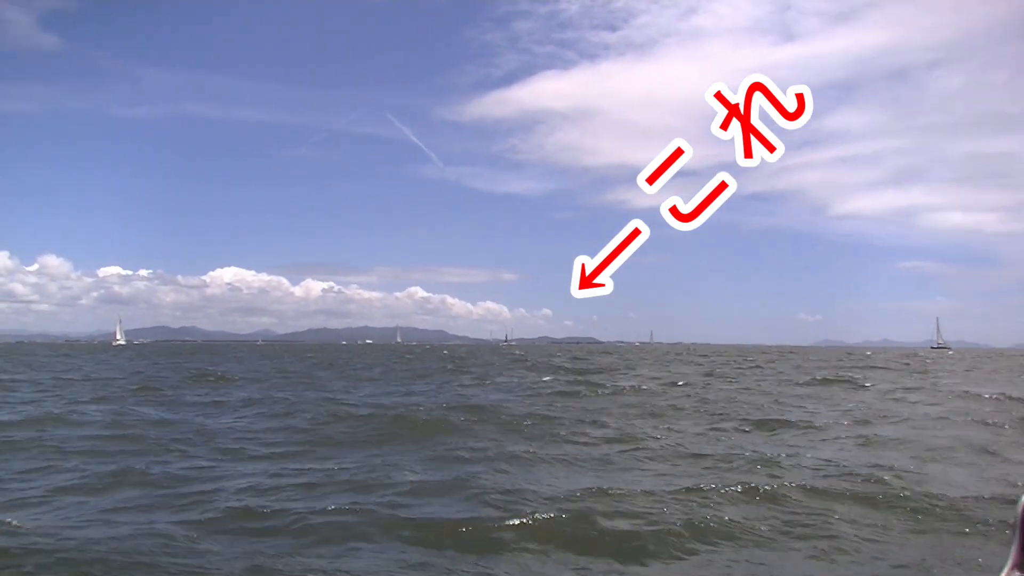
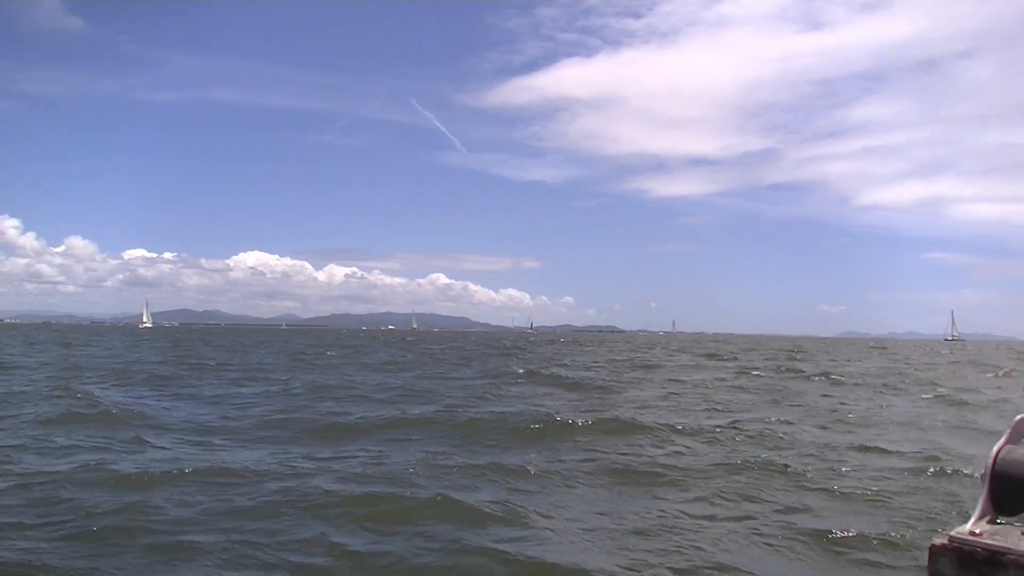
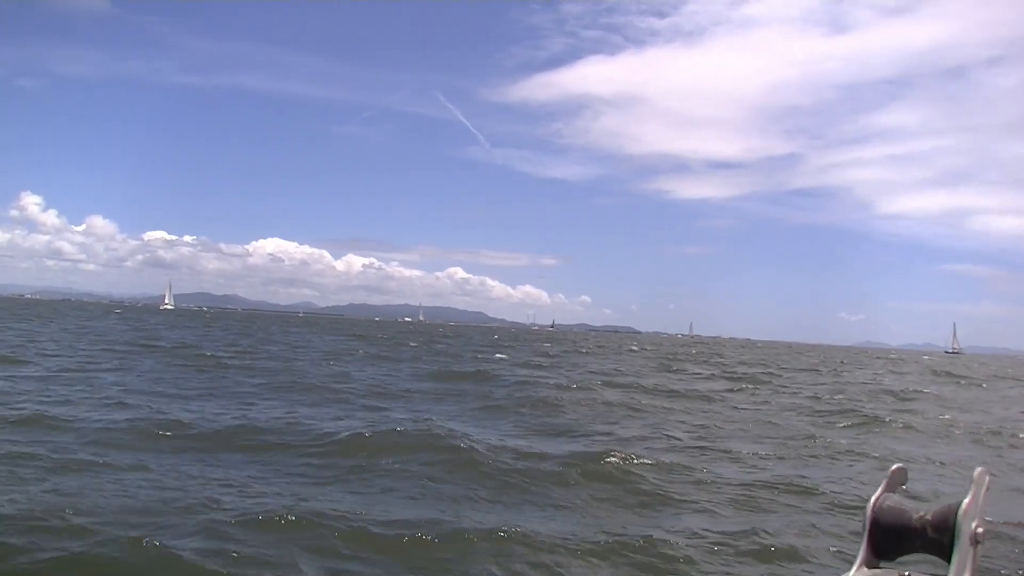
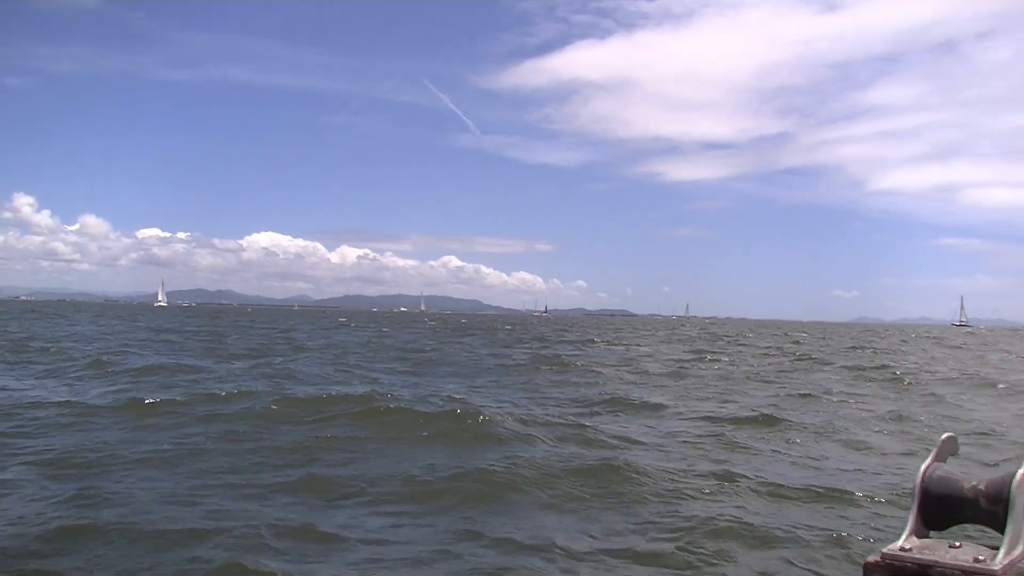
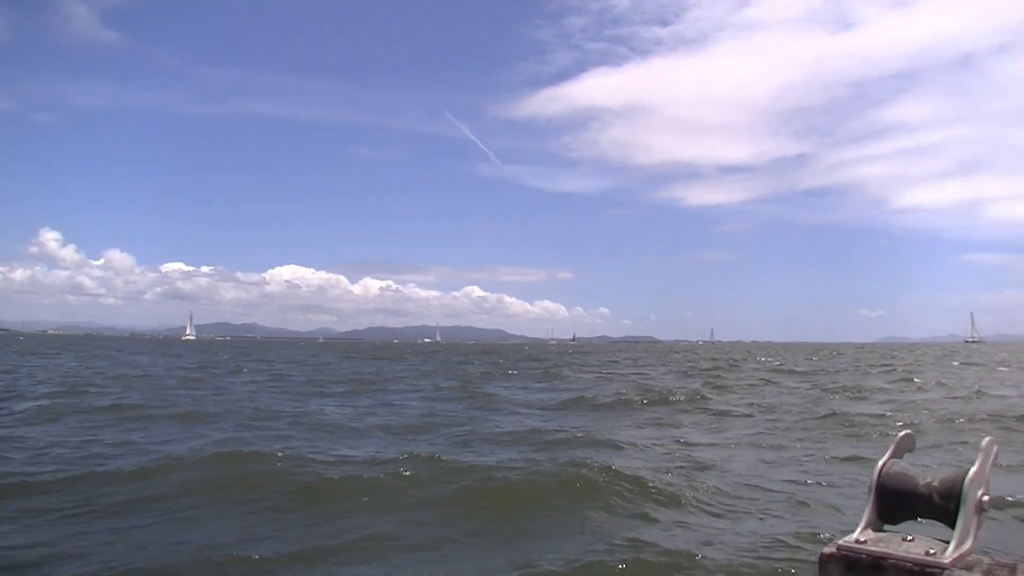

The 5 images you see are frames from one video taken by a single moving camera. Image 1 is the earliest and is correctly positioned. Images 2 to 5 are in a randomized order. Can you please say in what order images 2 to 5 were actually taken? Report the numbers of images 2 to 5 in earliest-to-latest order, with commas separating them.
2, 4, 3, 5
